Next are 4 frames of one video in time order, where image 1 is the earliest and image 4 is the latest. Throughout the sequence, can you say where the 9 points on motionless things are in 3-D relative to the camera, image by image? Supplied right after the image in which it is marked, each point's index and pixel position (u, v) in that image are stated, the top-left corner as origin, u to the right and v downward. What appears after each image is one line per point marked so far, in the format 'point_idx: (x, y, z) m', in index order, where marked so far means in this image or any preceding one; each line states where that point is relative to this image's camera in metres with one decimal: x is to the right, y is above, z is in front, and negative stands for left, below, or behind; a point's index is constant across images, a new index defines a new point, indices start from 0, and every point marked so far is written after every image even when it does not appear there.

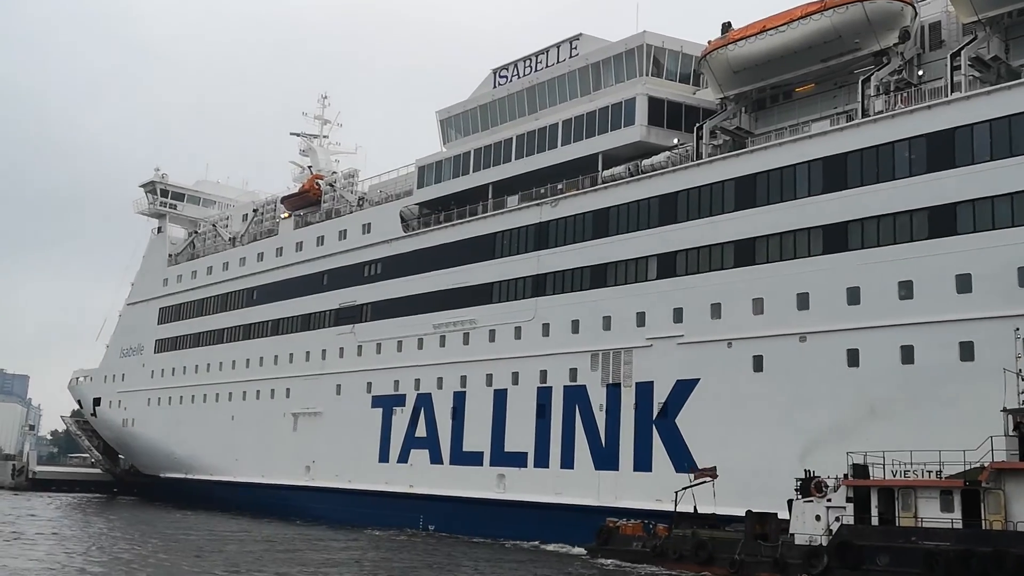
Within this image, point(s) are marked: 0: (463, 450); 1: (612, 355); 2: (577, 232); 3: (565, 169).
0: (-1.0, -3.2, +19.9) m
1: (+1.7, -1.1, +17.0) m
2: (+1.2, +1.0, +18.4) m
3: (+1.0, +2.2, +19.3) m
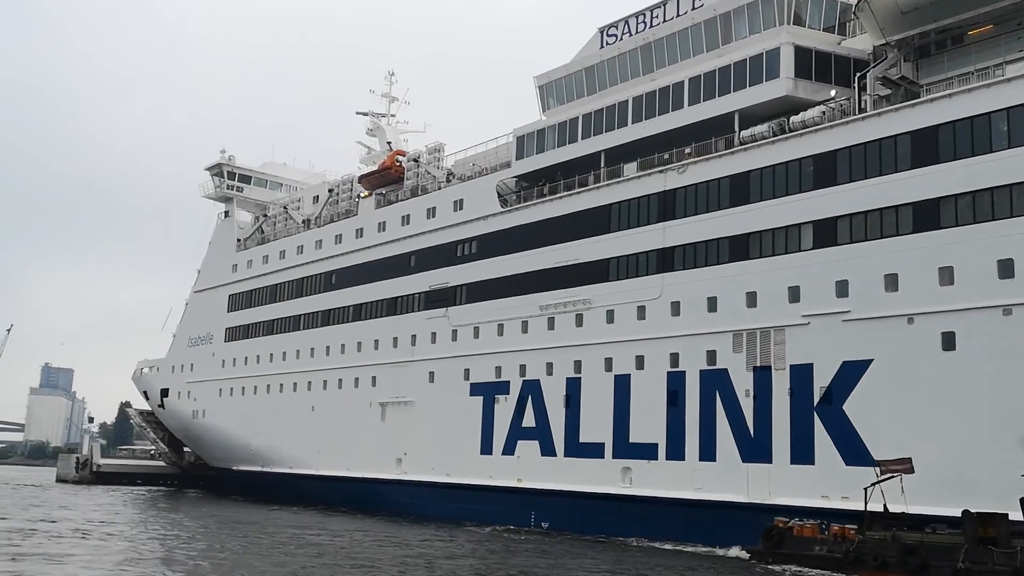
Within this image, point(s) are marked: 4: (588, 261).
0: (+1.2, -2.7, +18.3) m
1: (+3.7, -0.7, +15.2) m
2: (+3.2, +1.4, +16.6) m
3: (+3.1, +2.7, +17.5) m
4: (+1.4, +0.5, +18.8) m
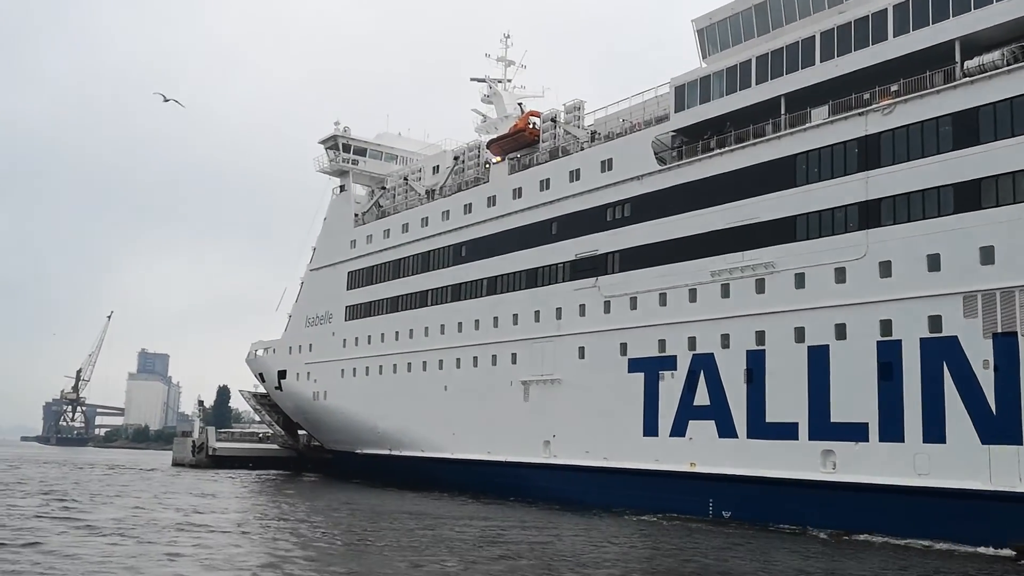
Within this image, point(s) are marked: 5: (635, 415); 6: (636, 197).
0: (+4.0, -2.1, +16.3) m
1: (+6.2, -0.1, +13.1) m
2: (+5.9, +2.1, +14.5) m
3: (+5.7, +3.3, +15.3) m
4: (+4.2, +1.1, +16.8) m
5: (+2.3, -2.4, +19.0) m
6: (+2.4, +1.8, +20.0) m
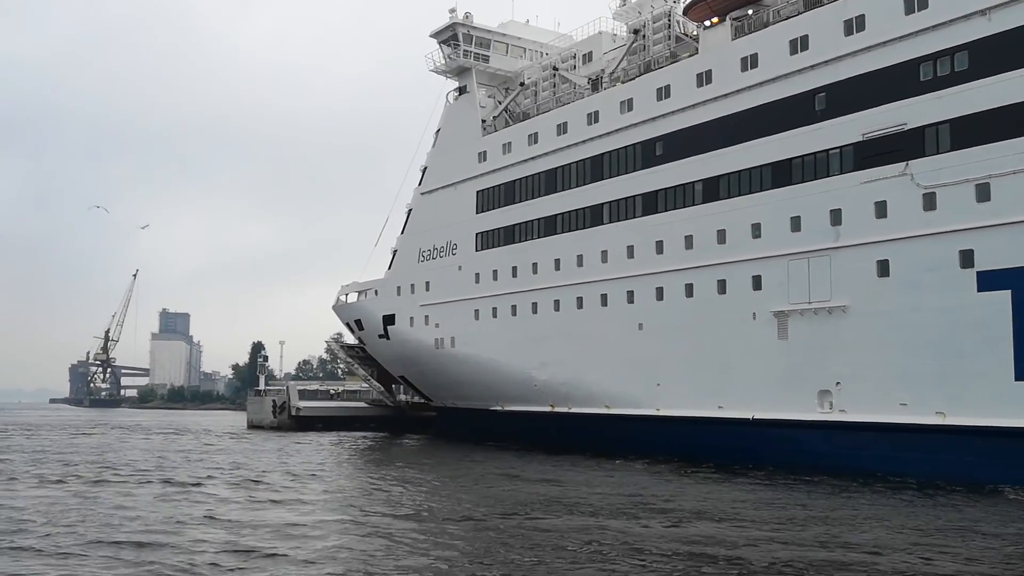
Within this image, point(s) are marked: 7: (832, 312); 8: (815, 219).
0: (+8.0, -0.7, +10.5) m
1: (+10.1, +1.3, +7.1) m
2: (+9.7, +3.5, +8.4) m
3: (+9.5, +4.8, +9.2) m
4: (+8.1, +2.6, +10.9) m
5: (+6.3, -0.8, +13.3) m
6: (+6.3, +3.4, +14.1) m
7: (+4.9, -0.3, +15.6) m
8: (+4.8, +1.1, +16.1) m
